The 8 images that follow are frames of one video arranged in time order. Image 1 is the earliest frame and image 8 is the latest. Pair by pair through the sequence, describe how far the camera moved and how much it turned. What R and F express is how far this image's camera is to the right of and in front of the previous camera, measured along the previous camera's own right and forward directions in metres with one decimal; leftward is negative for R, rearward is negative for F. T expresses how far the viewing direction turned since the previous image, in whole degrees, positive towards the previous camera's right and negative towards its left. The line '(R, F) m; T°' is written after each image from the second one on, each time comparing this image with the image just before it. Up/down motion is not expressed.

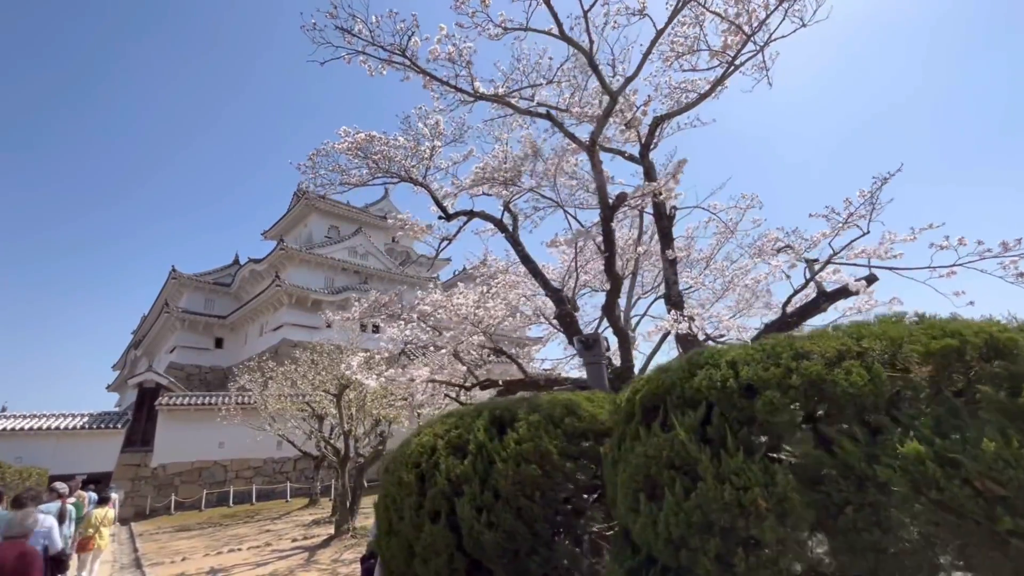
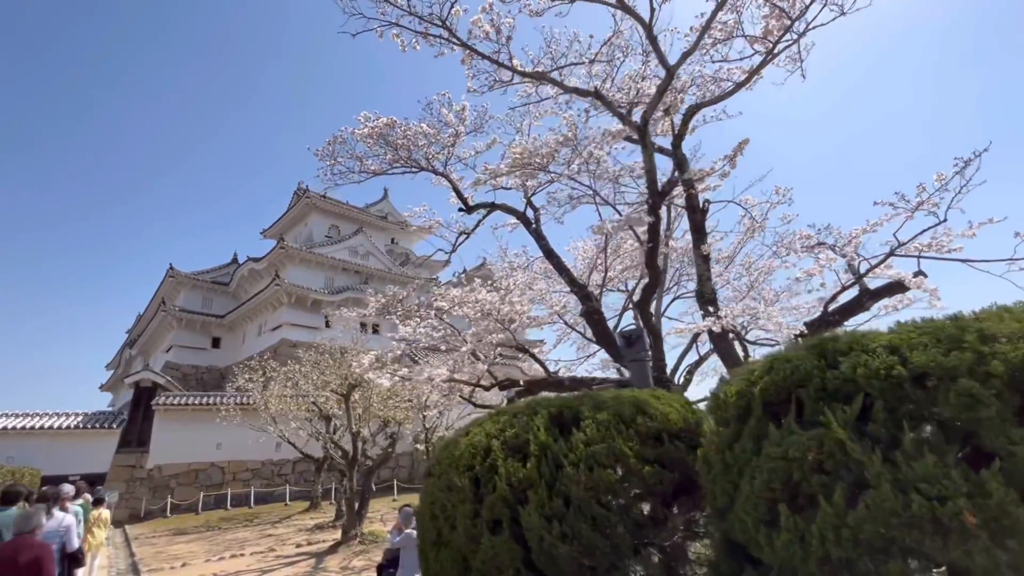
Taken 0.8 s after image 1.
(-0.4, +0.3) m; 0°
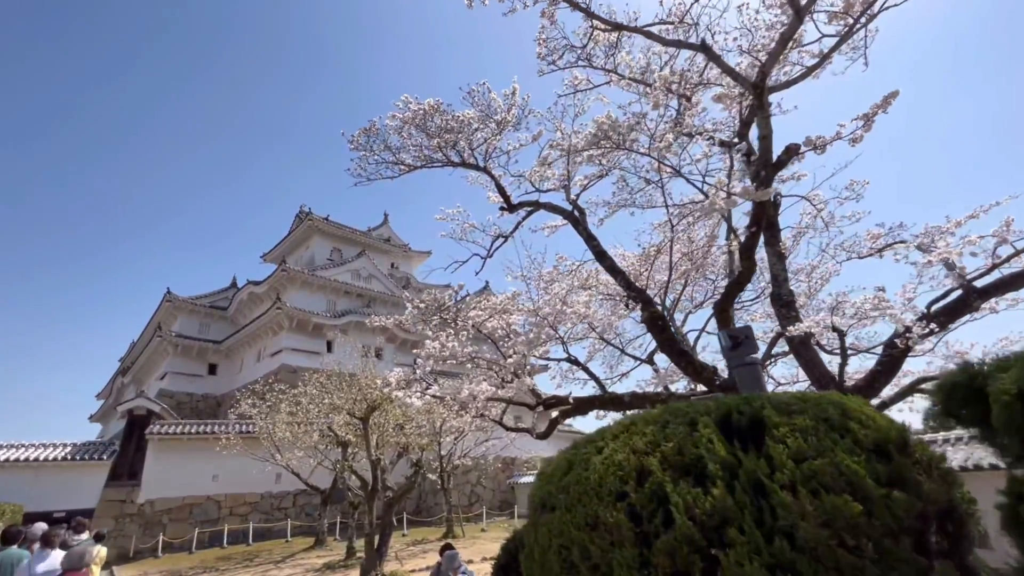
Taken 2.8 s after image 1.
(-0.7, +0.7) m; 0°
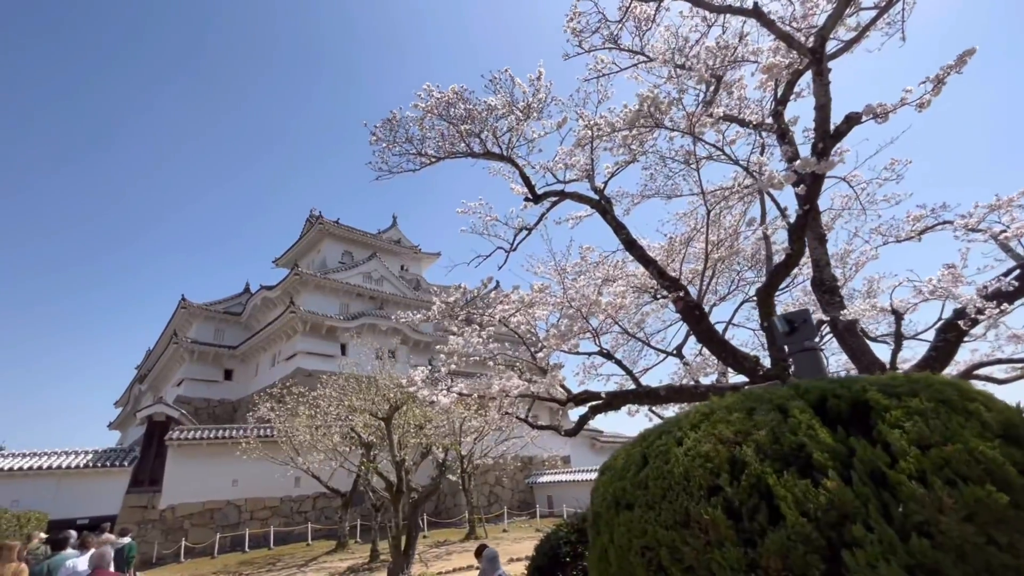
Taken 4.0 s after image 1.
(-0.3, +0.2) m; -1°
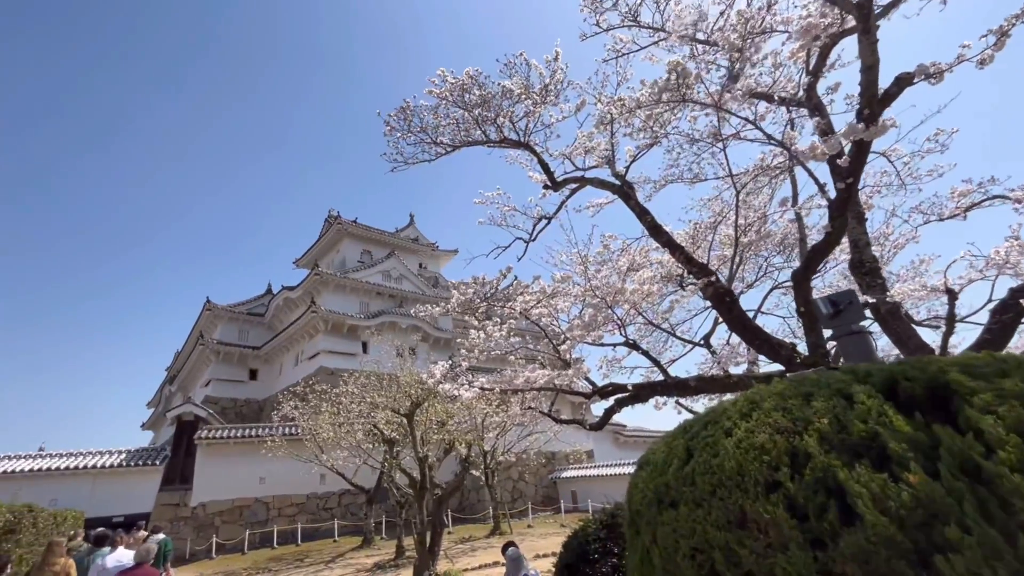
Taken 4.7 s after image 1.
(0.0, +0.2) m; -2°
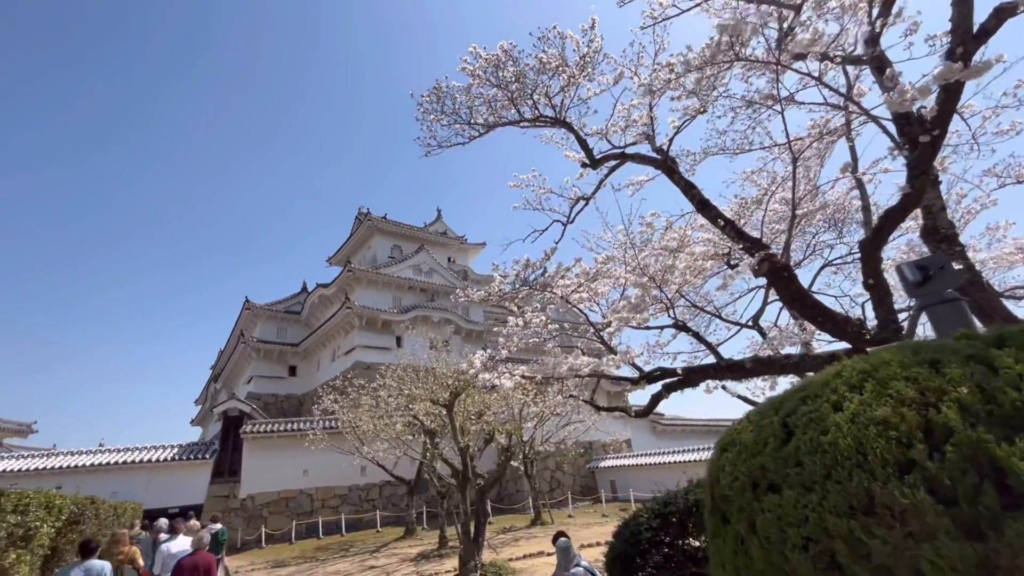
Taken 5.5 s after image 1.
(-0.2, +0.2) m; -3°
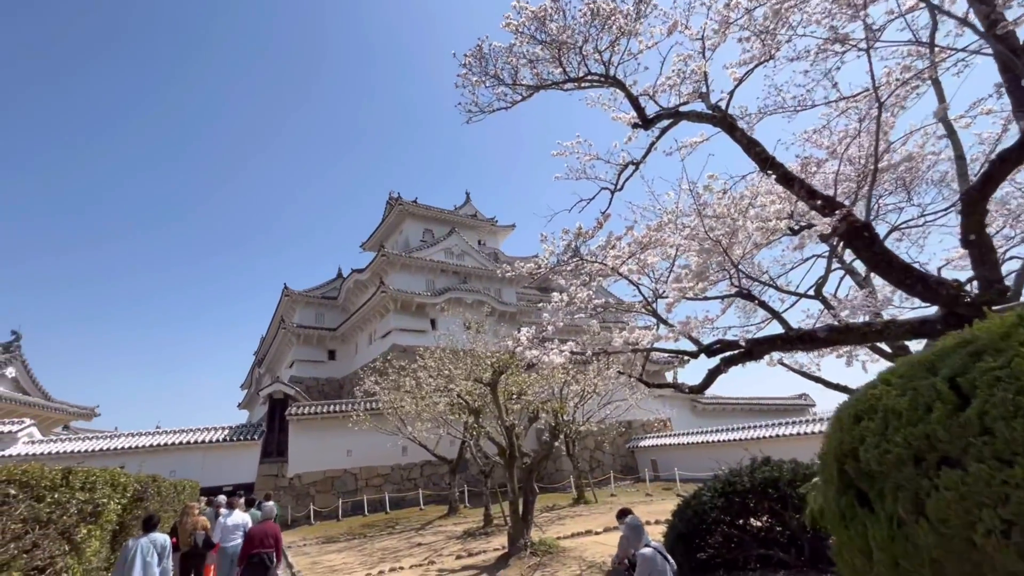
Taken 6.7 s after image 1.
(-0.2, +0.2) m; -4°
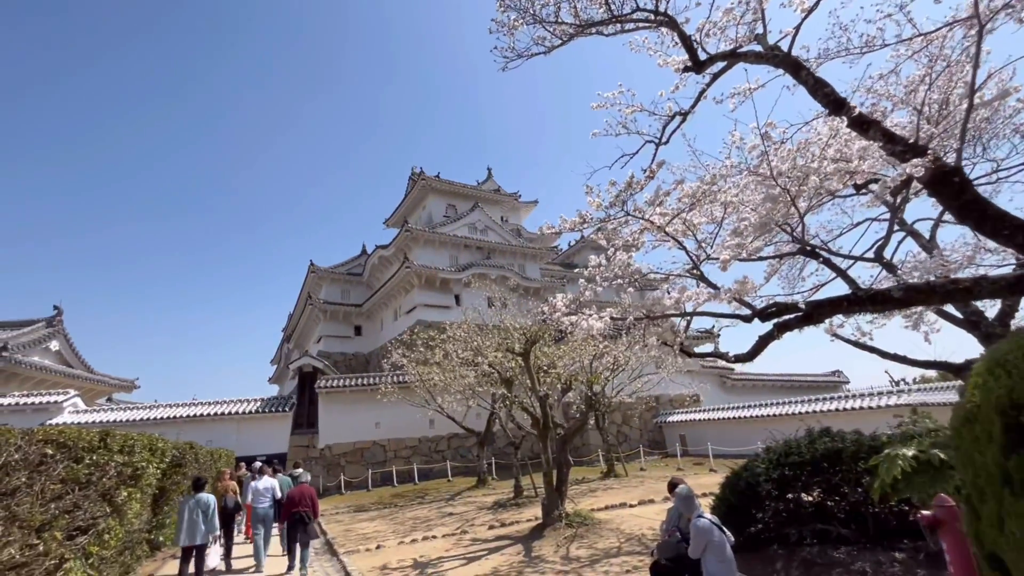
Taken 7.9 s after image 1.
(-0.2, +0.3) m; -3°
